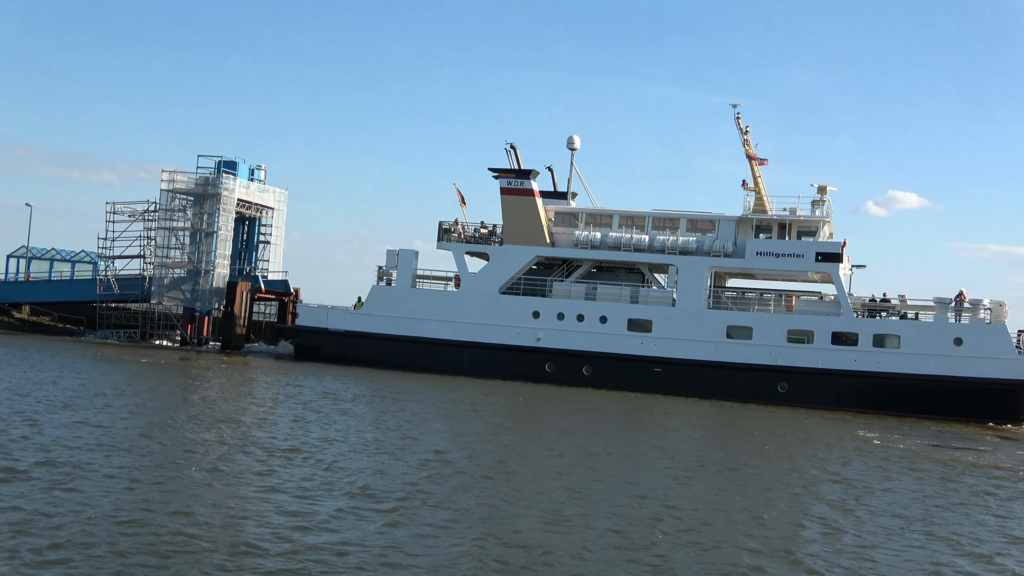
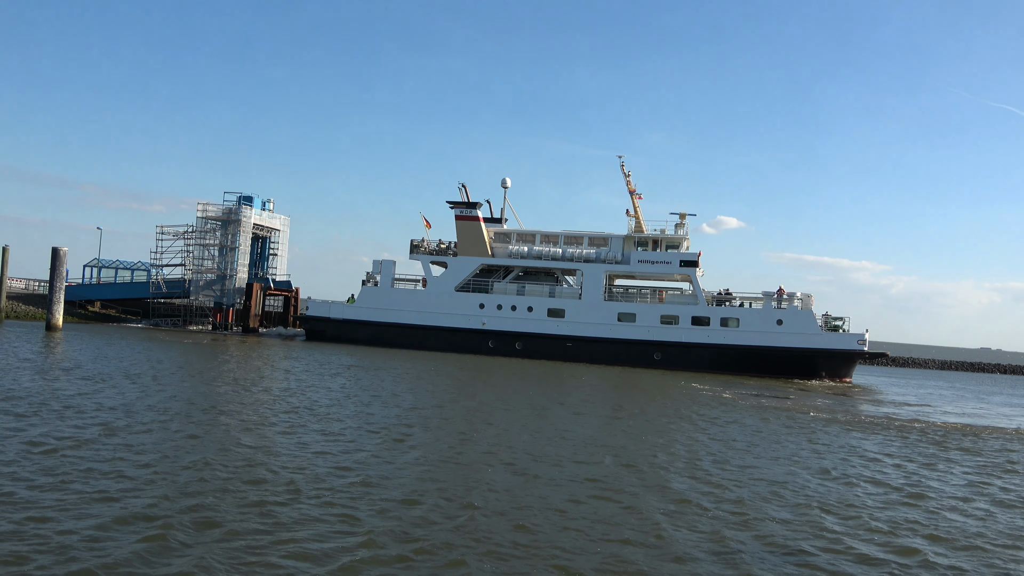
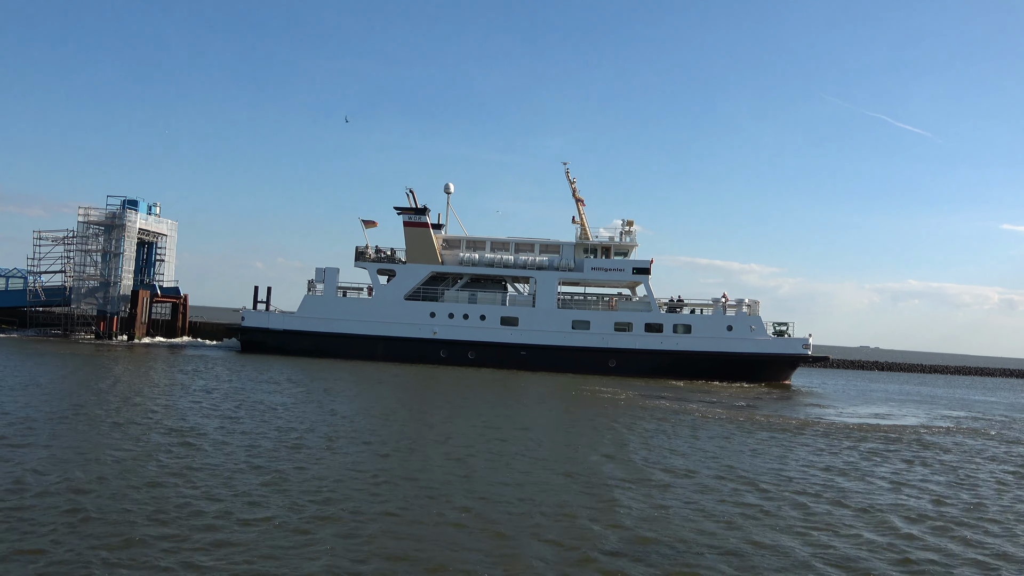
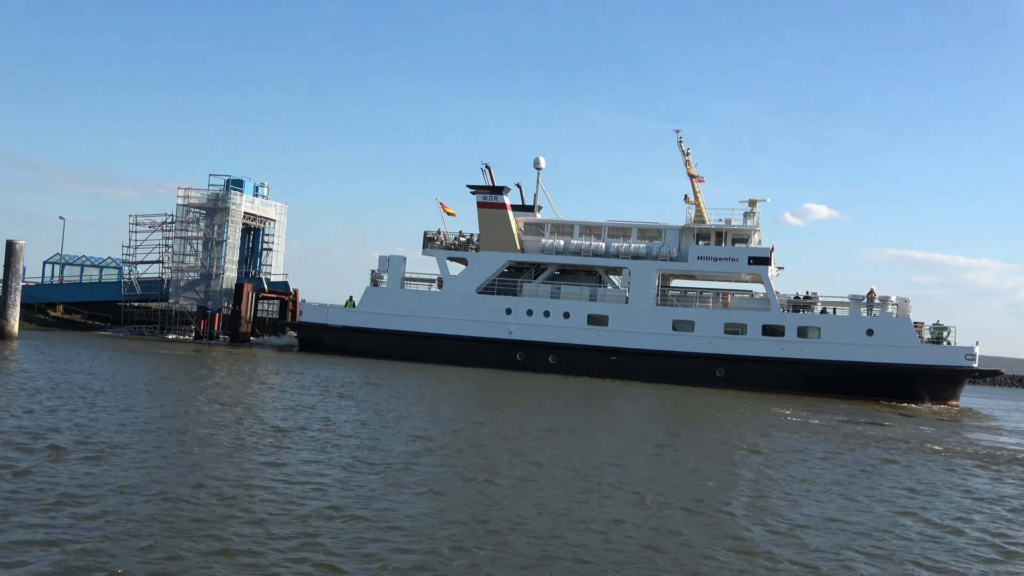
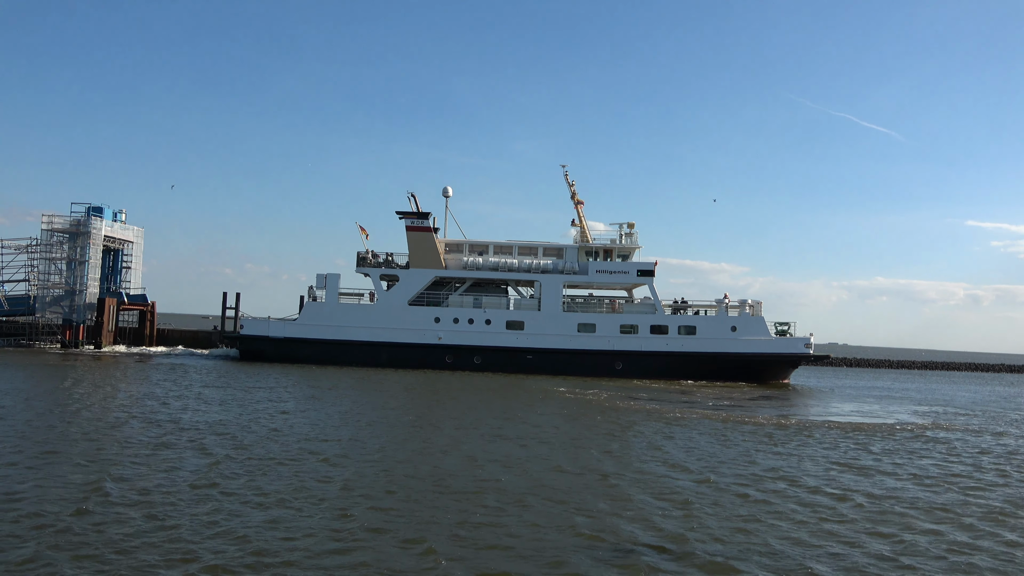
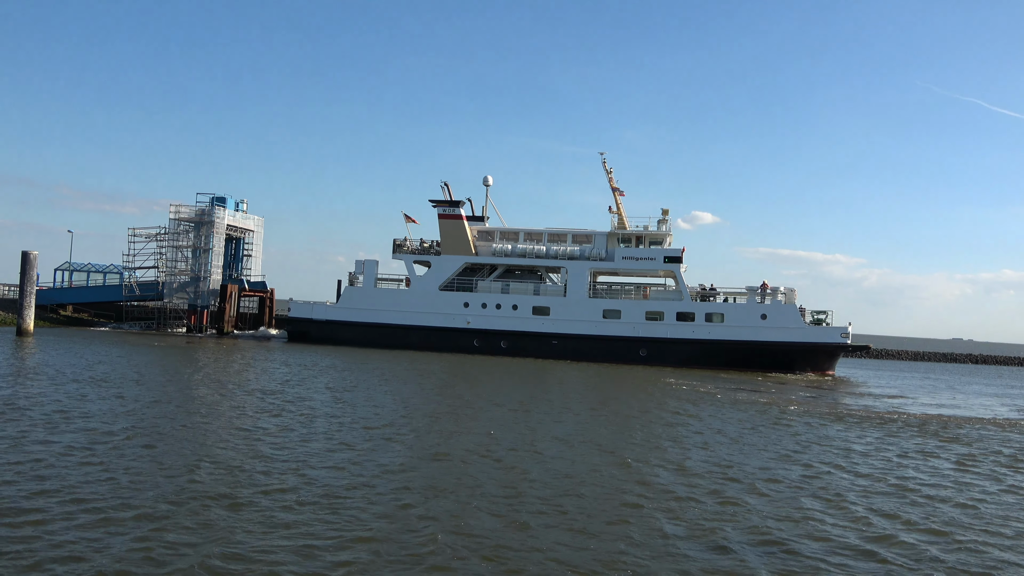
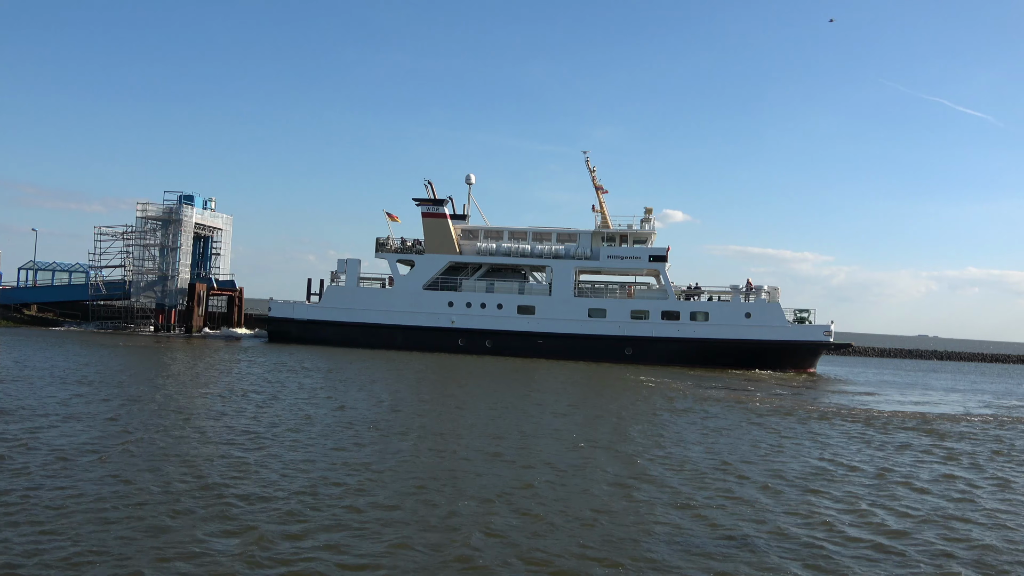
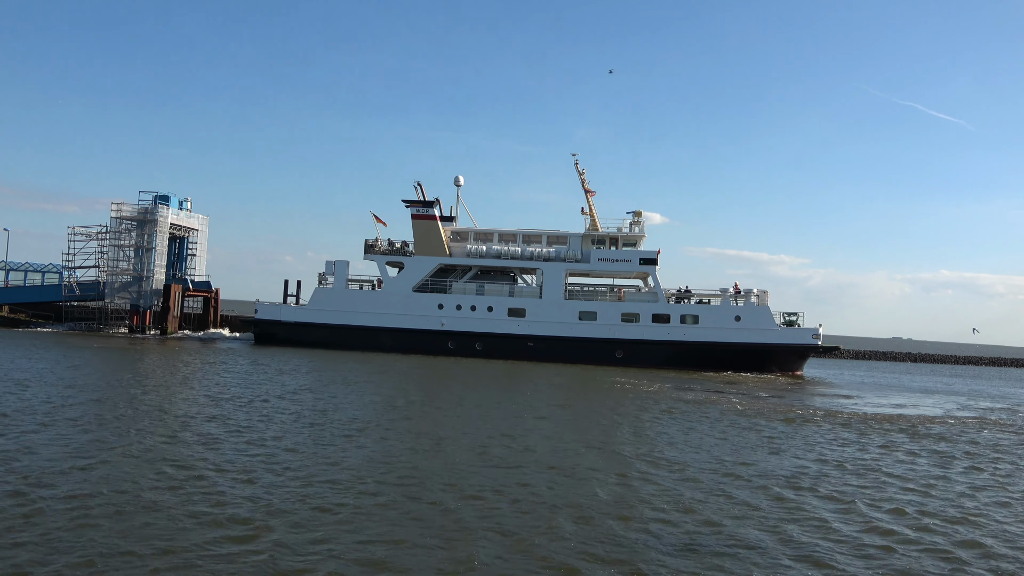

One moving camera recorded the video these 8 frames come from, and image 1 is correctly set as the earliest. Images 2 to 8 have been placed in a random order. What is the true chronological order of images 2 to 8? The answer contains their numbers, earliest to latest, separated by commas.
4, 2, 6, 7, 8, 3, 5
